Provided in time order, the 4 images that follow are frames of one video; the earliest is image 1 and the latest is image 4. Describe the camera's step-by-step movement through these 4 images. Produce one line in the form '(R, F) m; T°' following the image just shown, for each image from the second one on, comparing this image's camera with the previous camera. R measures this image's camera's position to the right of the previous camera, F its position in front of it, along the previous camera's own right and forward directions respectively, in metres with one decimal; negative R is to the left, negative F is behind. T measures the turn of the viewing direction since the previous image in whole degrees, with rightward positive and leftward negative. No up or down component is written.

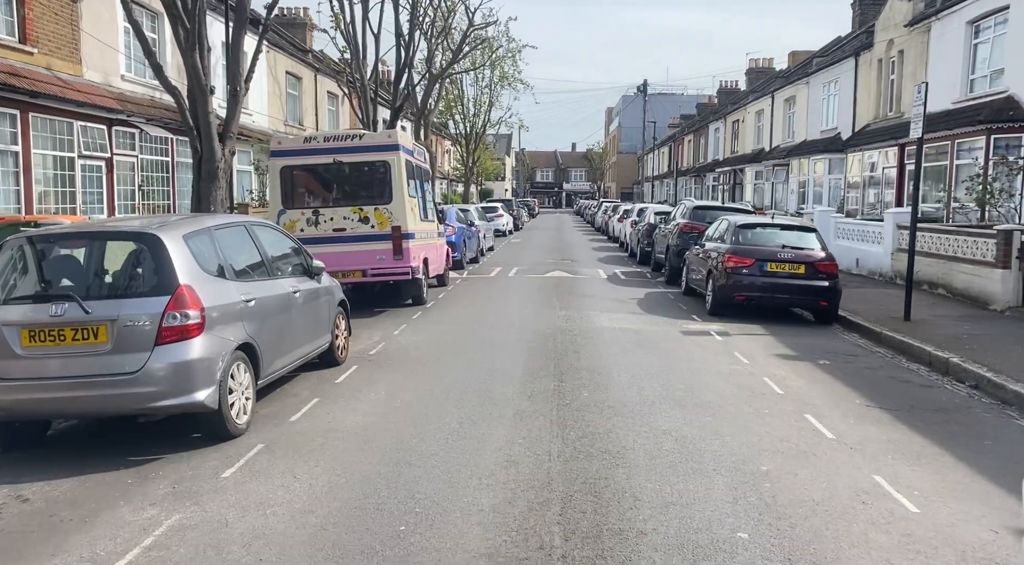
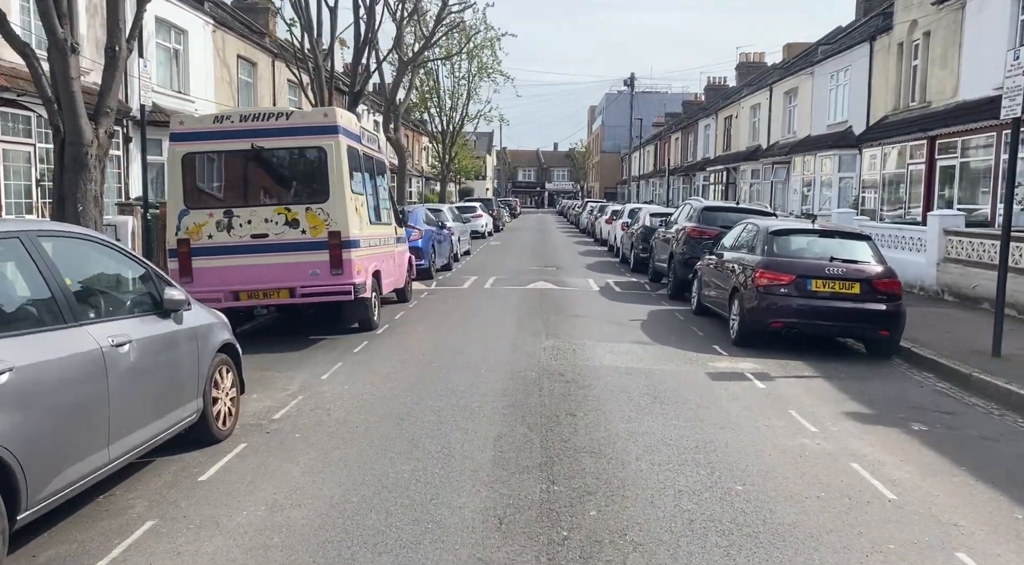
(+0.1, +2.7) m; +1°
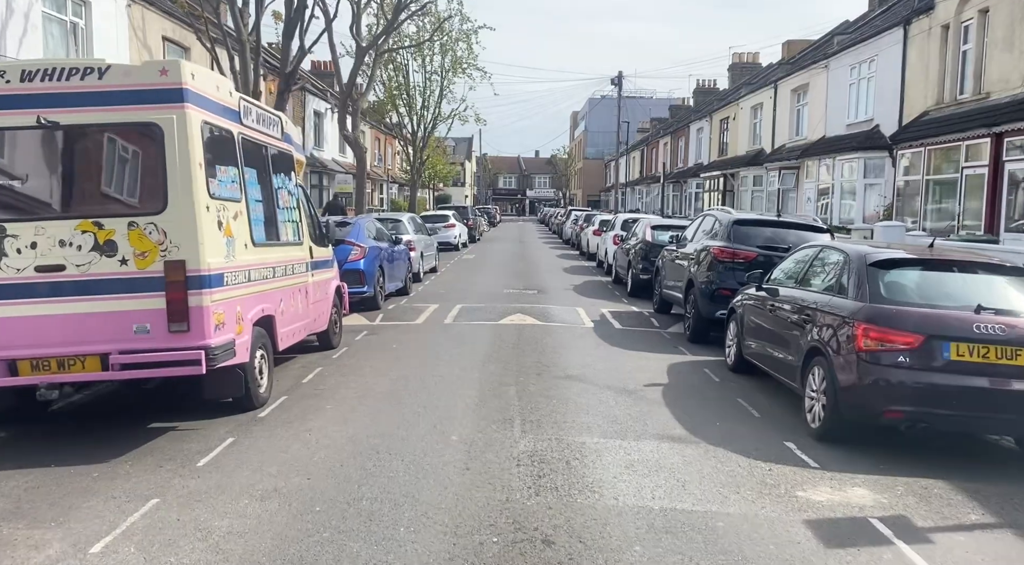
(+0.2, +3.6) m; +1°
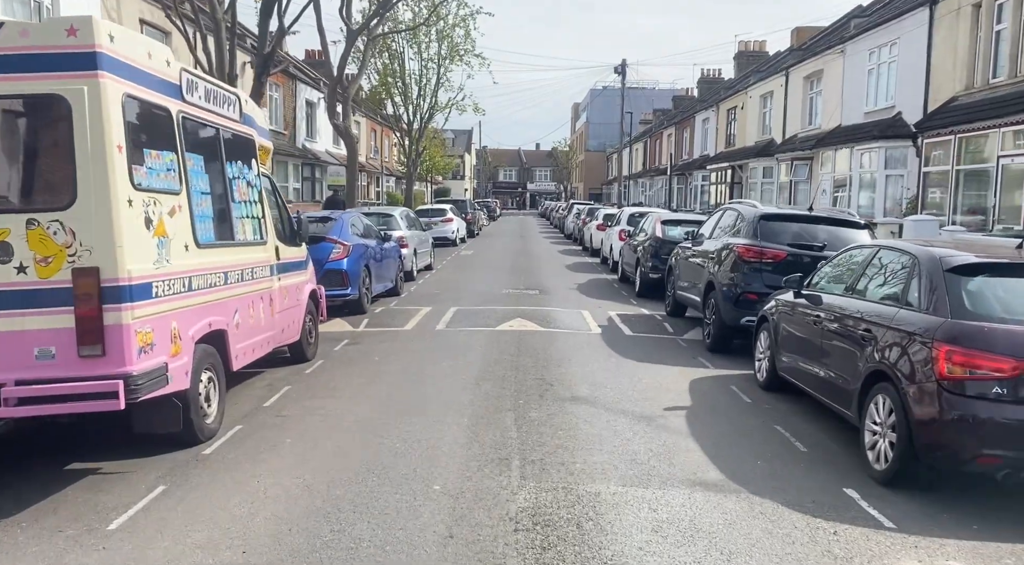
(0.0, +1.2) m; 0°
